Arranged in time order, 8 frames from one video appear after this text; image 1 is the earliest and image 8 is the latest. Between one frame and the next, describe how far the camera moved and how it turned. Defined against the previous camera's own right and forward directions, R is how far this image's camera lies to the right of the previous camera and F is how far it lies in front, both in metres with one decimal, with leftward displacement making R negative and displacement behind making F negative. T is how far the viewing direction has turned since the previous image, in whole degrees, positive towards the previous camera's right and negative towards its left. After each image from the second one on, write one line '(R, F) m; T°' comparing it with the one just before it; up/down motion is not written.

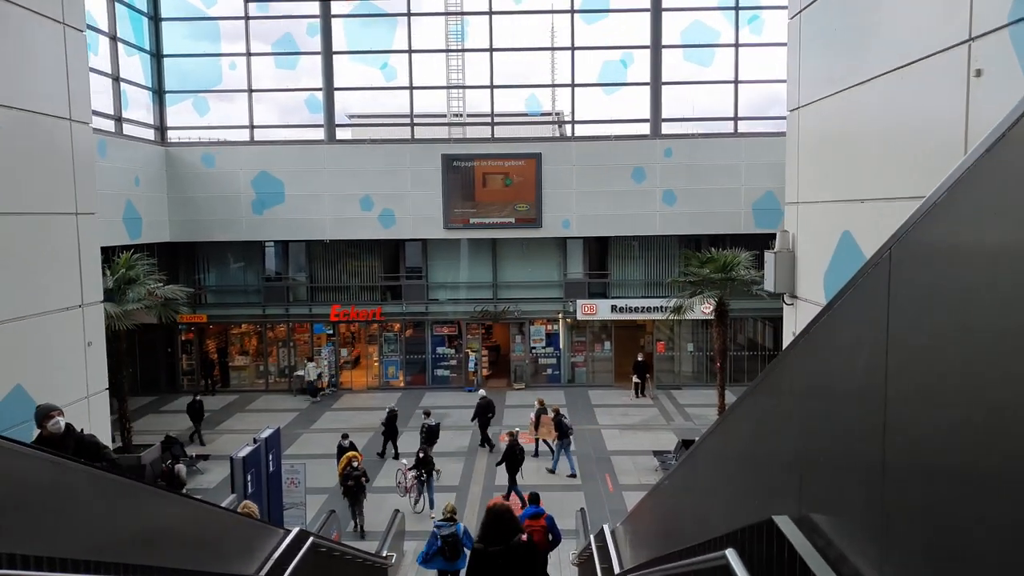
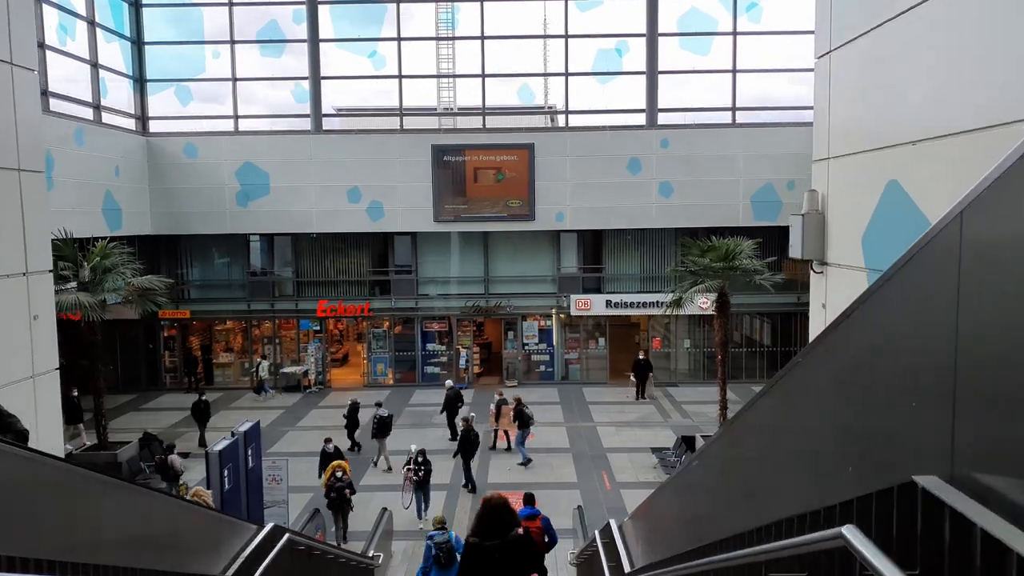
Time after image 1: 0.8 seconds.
(-0.1, +0.7) m; +1°
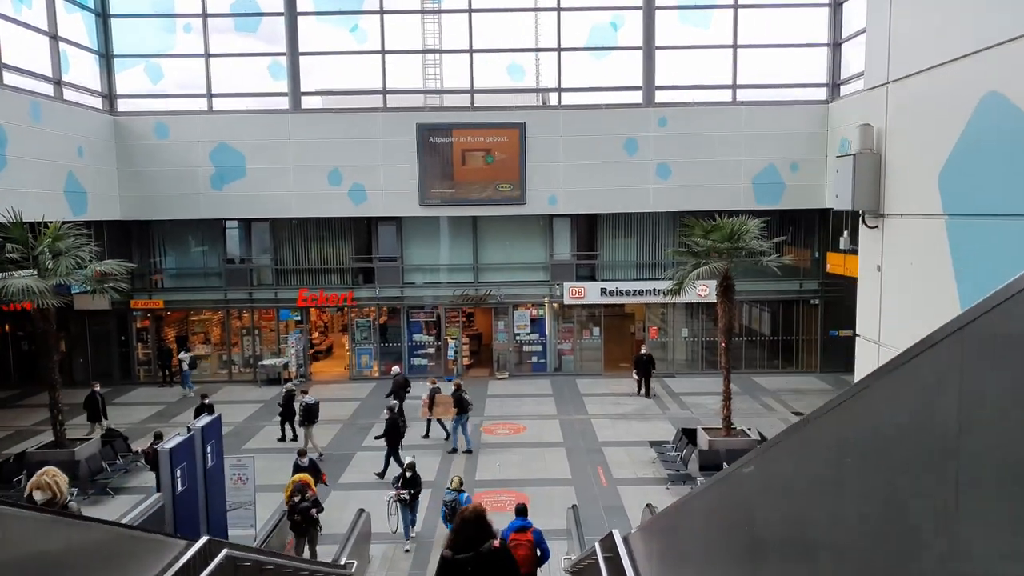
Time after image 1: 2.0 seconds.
(+0.1, +1.2) m; +1°
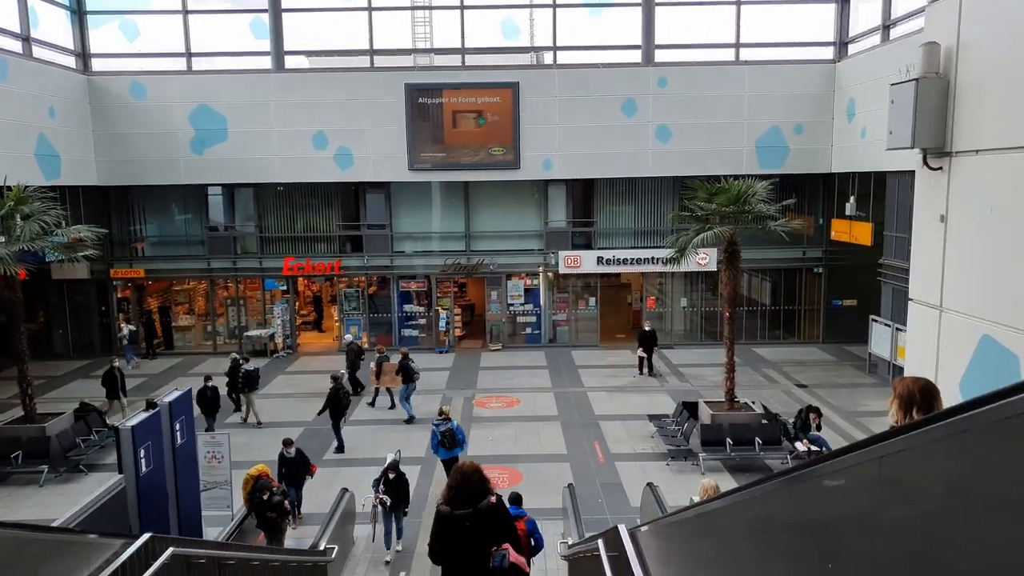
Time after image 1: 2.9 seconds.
(0.0, +0.8) m; 0°
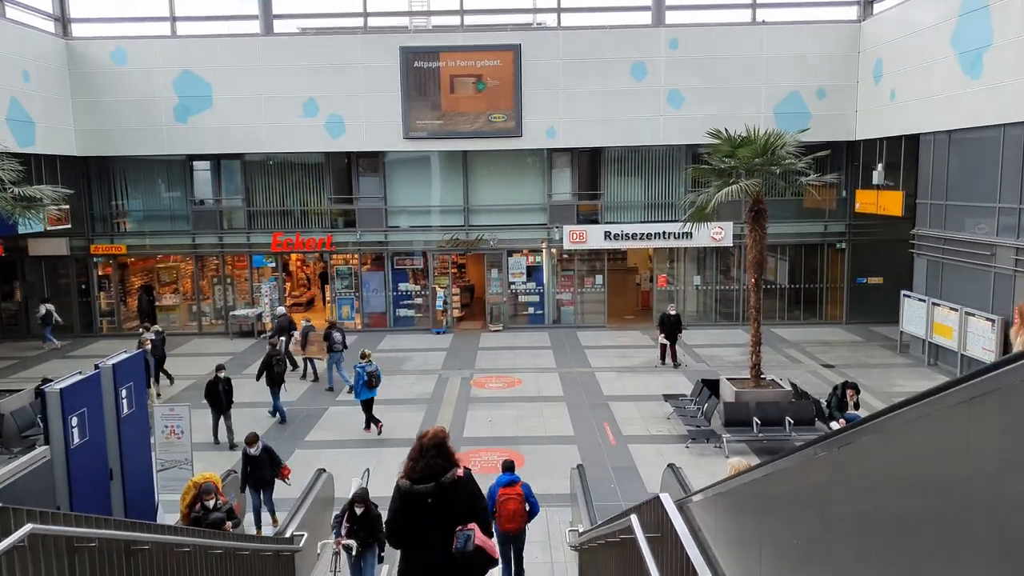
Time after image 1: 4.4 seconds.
(0.0, +1.5) m; 0°
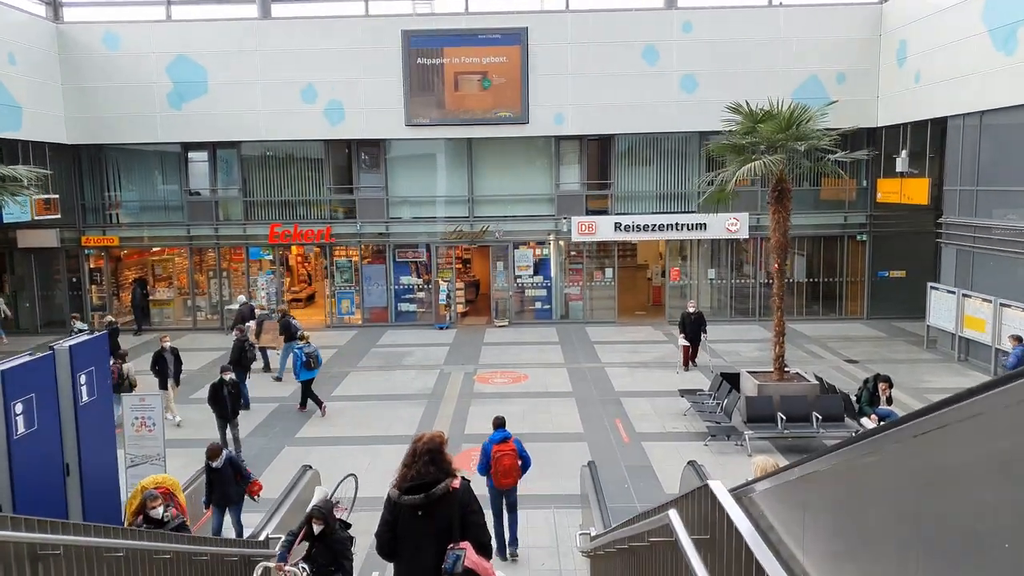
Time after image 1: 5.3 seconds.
(0.0, +0.9) m; -1°
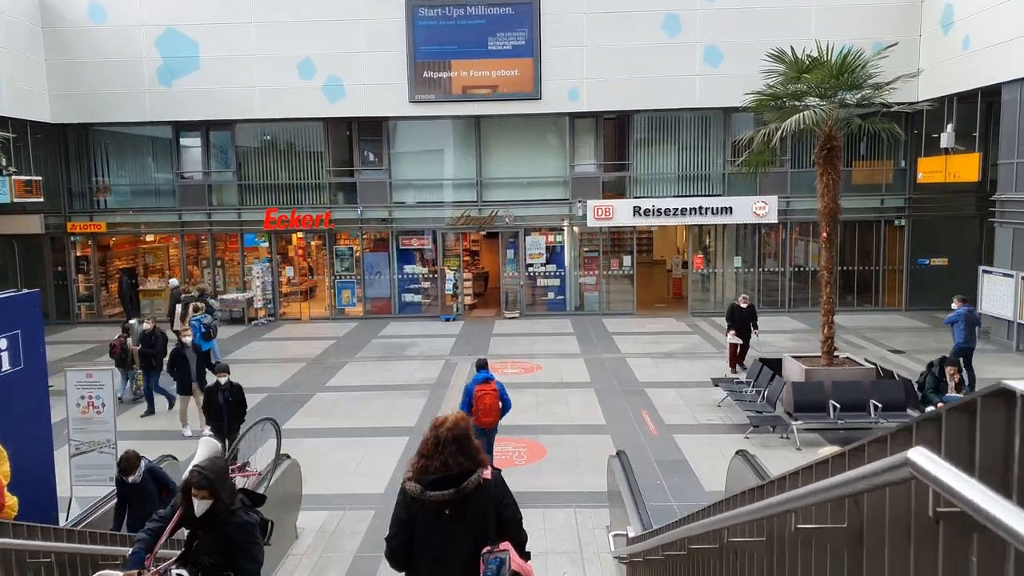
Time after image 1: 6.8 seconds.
(-0.1, +1.5) m; -1°
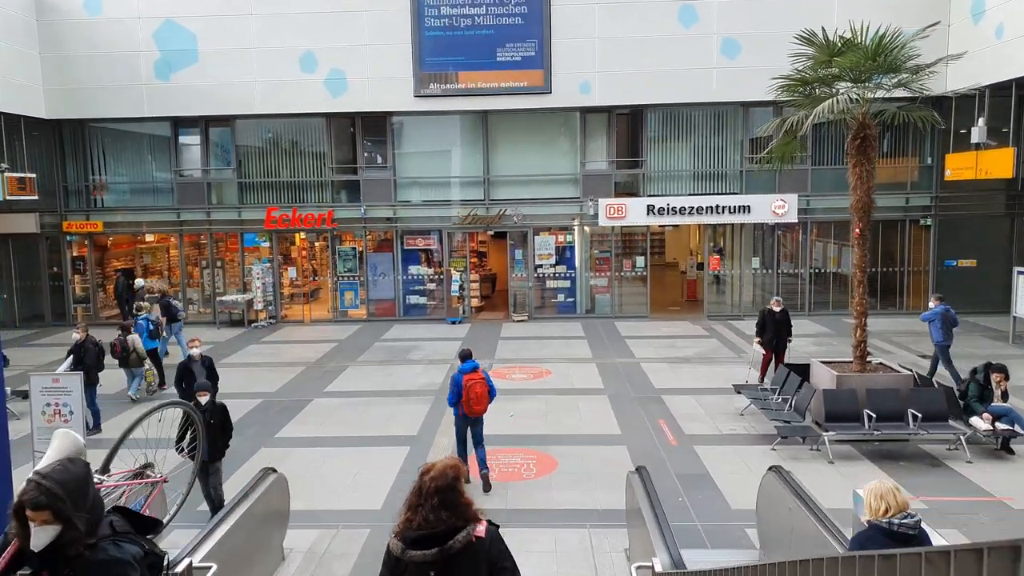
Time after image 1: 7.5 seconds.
(0.0, +0.8) m; -1°
